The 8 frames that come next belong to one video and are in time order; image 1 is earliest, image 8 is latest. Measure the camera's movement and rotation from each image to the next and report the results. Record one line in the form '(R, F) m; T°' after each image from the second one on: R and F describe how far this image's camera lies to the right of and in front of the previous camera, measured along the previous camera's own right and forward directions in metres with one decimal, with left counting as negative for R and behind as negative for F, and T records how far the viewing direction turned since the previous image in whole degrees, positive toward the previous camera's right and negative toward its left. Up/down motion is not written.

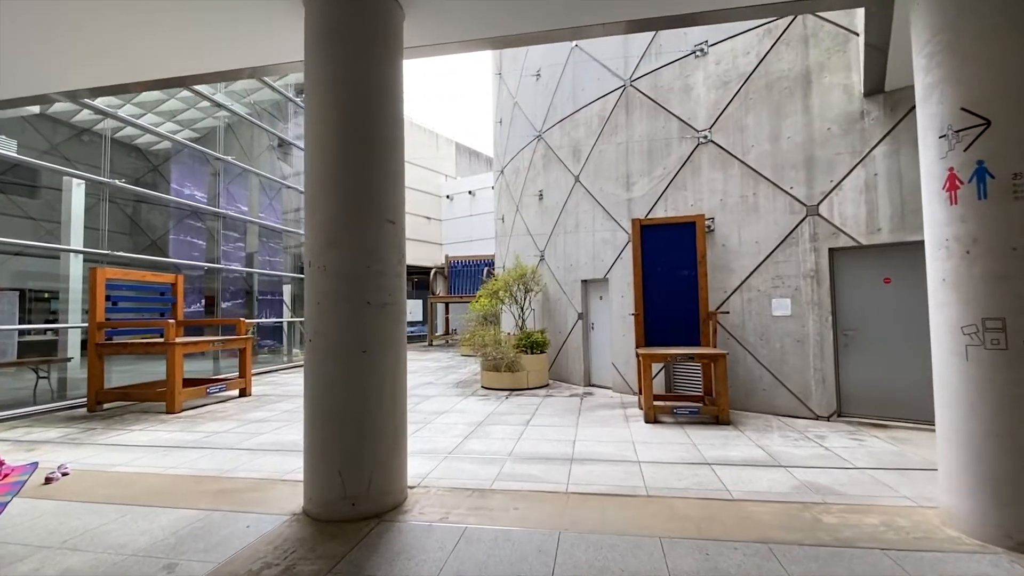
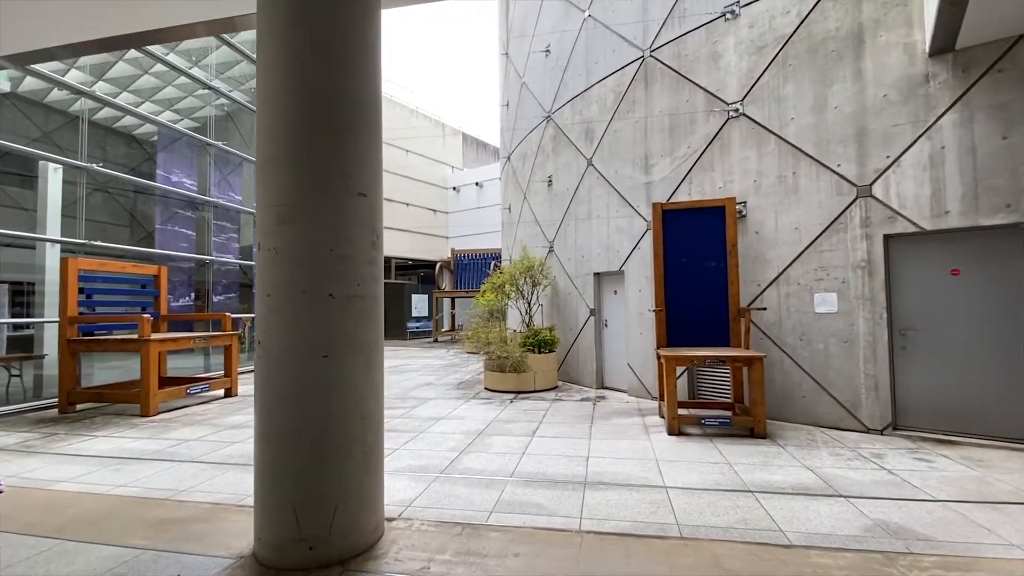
(+0.1, +0.8) m; -1°
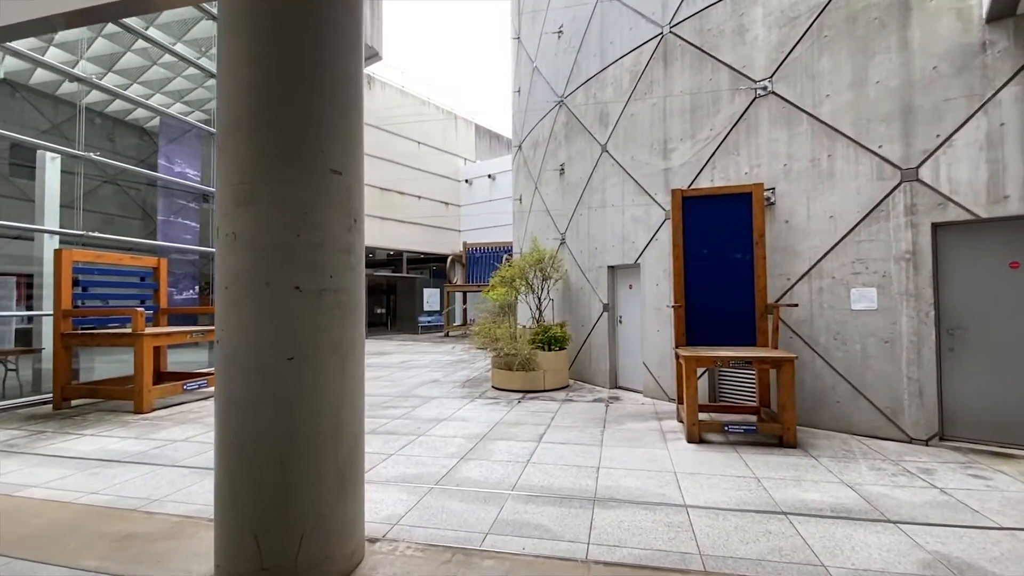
(+0.1, +0.5) m; -2°
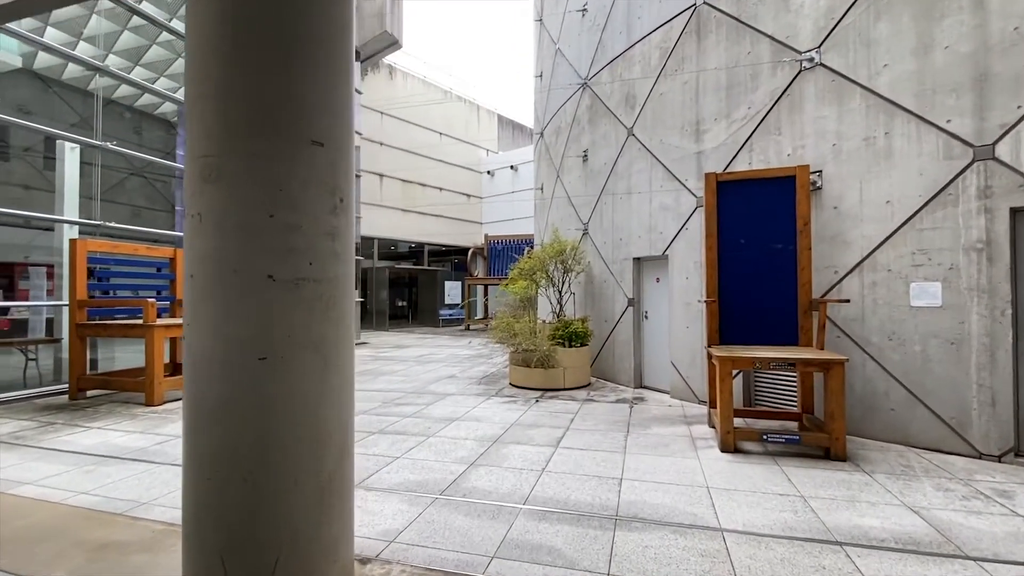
(+0.1, +0.4) m; -3°
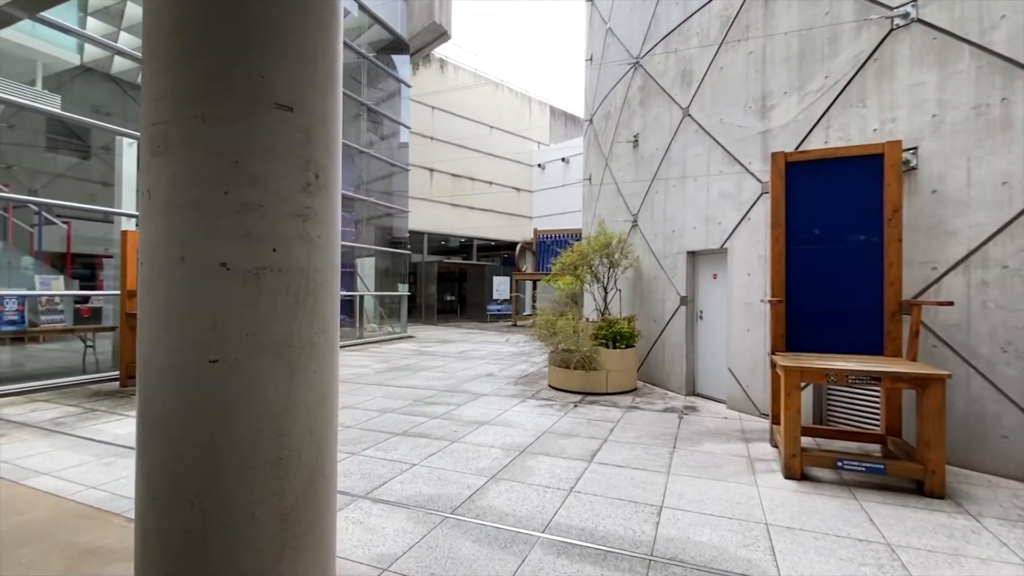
(+0.2, +0.5) m; -6°
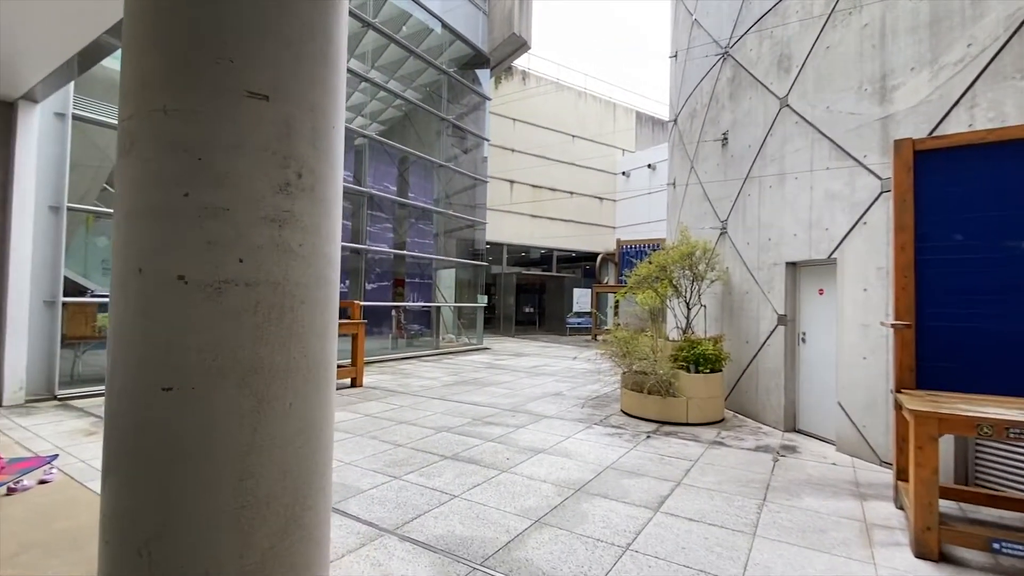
(+0.3, +0.5) m; -10°
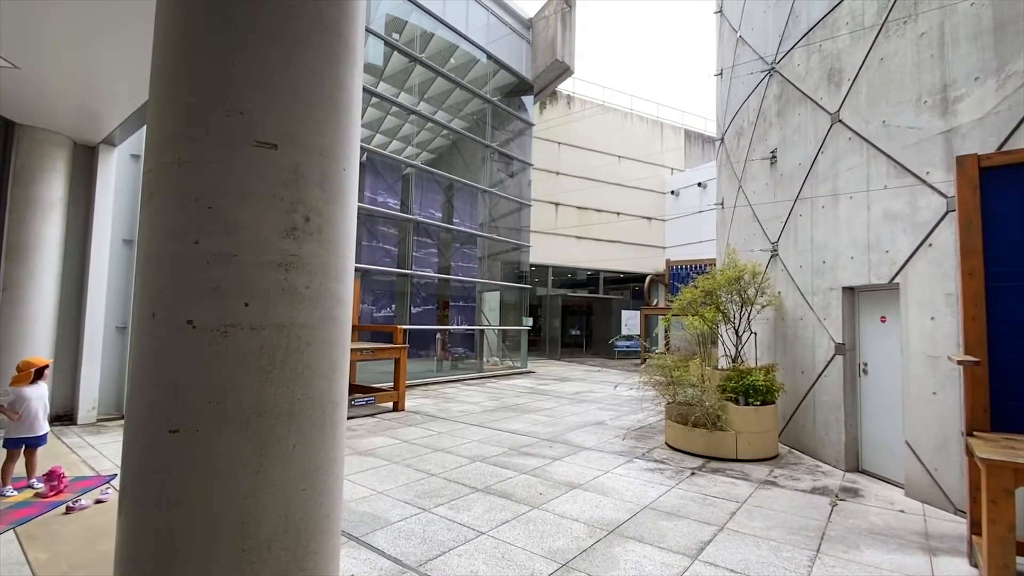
(+0.2, +0.1) m; -6°
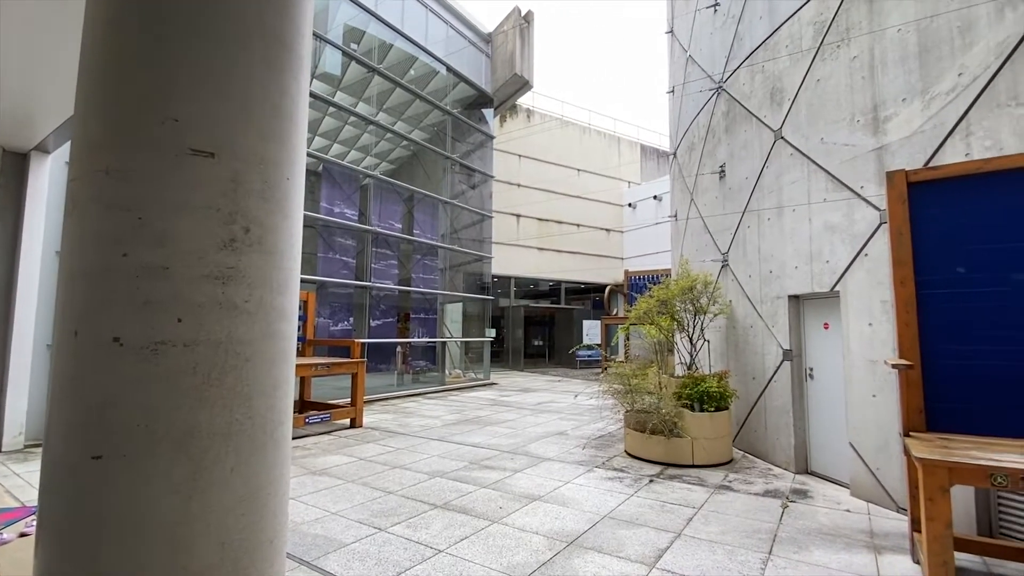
(+0.1, 0.0) m; +4°
